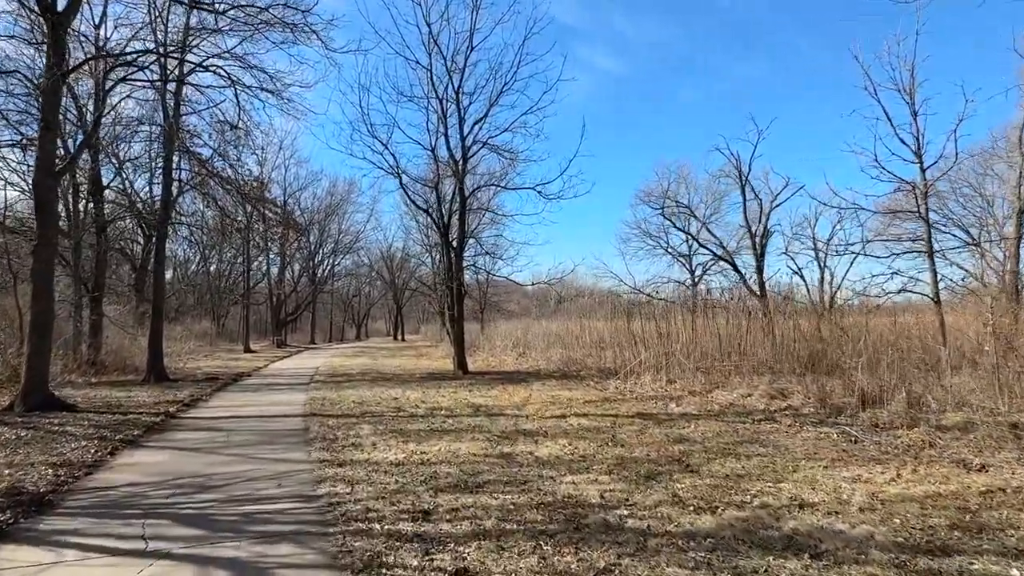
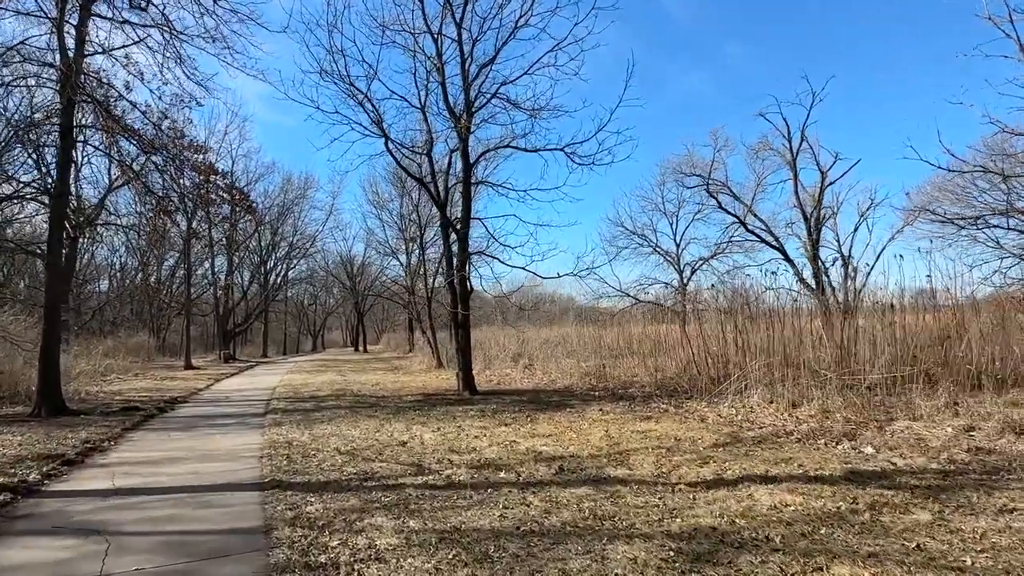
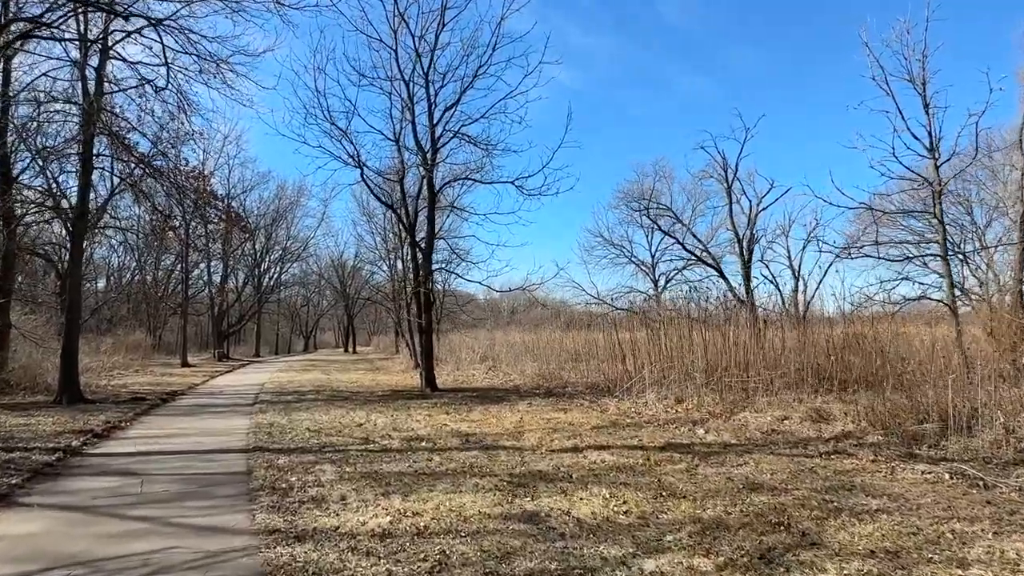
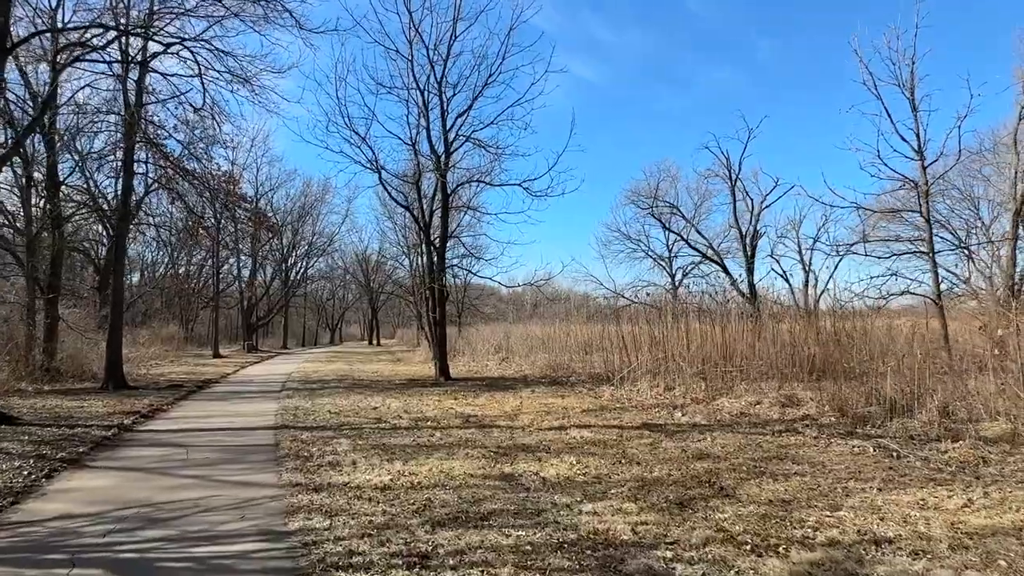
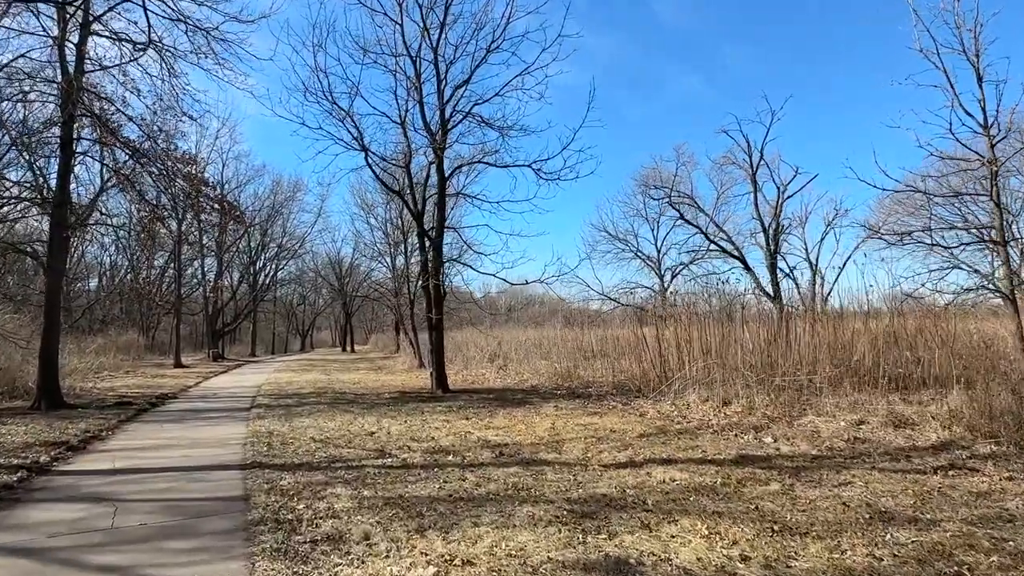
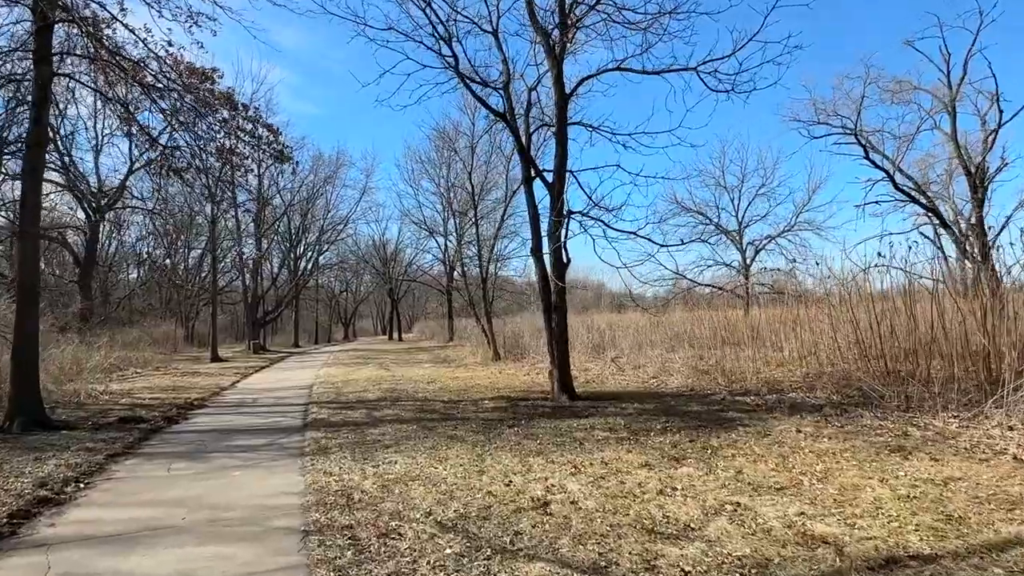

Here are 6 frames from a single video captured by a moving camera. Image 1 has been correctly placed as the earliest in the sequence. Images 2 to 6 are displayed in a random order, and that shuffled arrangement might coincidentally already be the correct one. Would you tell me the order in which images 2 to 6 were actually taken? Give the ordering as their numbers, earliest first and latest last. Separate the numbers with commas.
4, 3, 5, 2, 6
